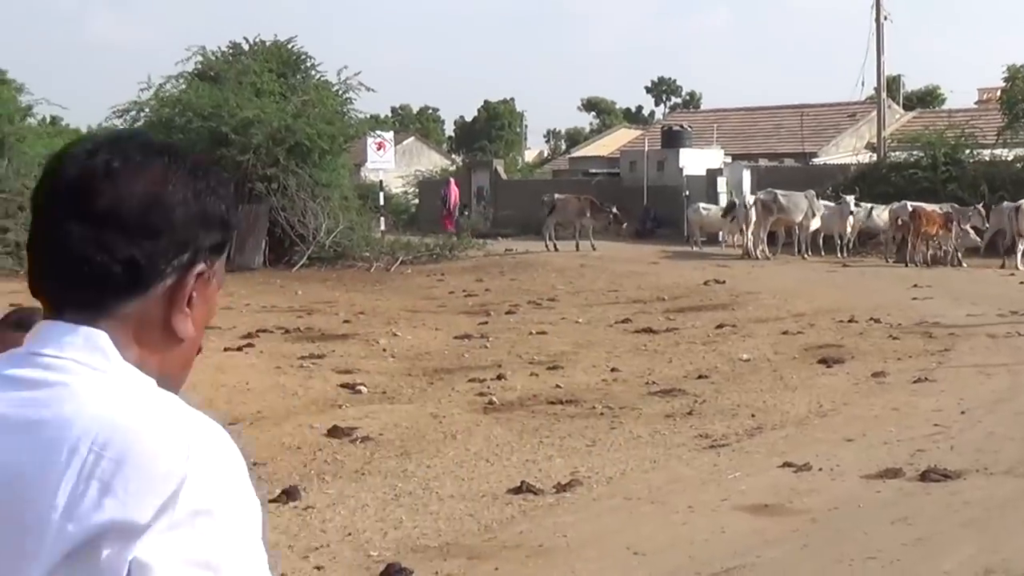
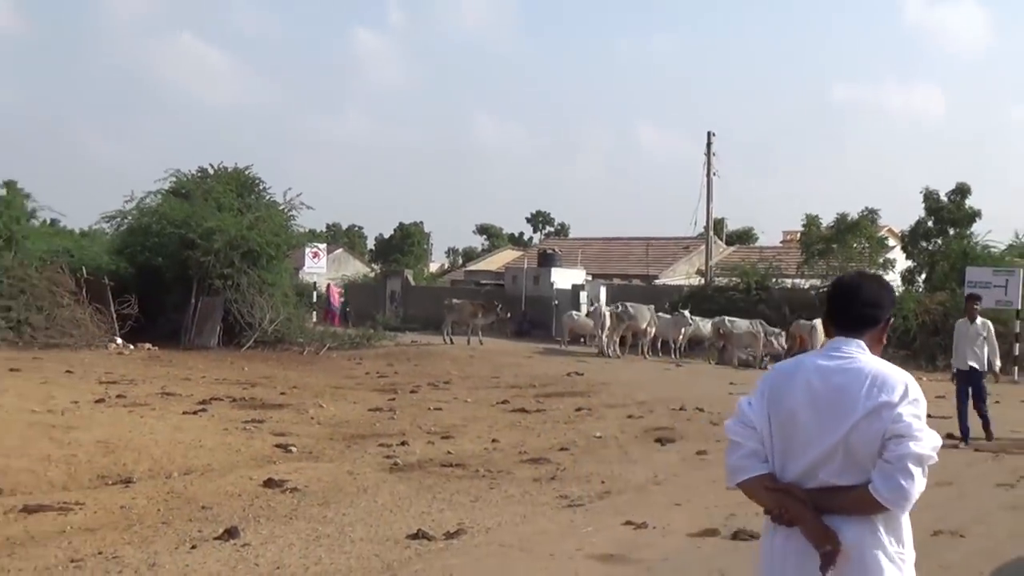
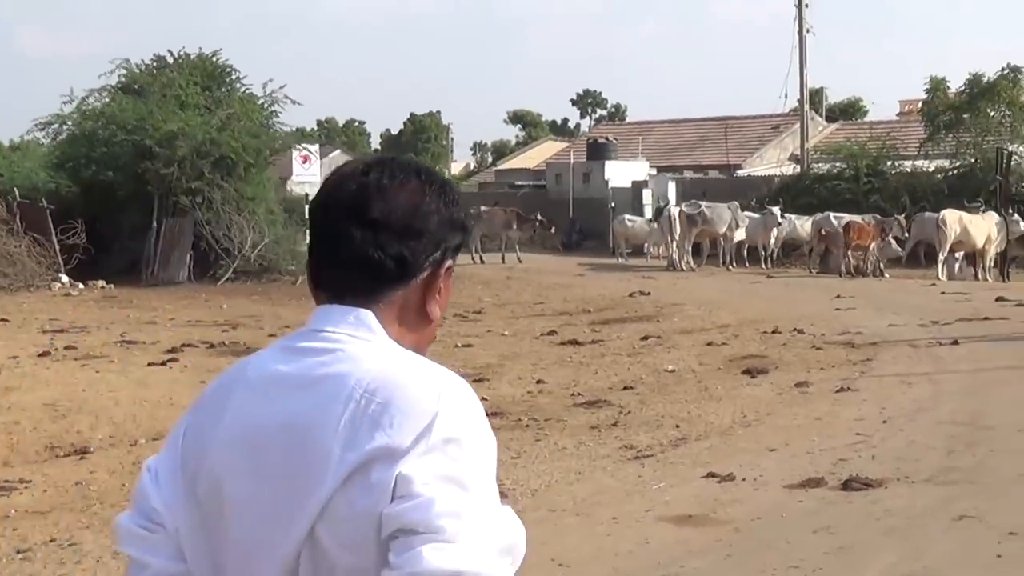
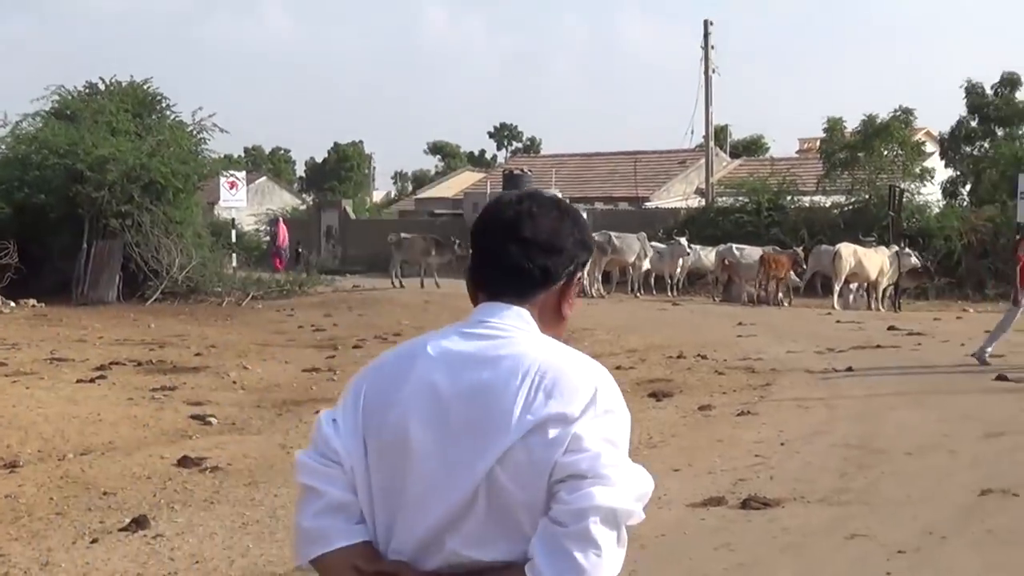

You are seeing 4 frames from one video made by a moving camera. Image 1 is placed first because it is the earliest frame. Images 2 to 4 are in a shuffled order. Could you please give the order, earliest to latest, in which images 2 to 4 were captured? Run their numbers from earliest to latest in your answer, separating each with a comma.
3, 4, 2
